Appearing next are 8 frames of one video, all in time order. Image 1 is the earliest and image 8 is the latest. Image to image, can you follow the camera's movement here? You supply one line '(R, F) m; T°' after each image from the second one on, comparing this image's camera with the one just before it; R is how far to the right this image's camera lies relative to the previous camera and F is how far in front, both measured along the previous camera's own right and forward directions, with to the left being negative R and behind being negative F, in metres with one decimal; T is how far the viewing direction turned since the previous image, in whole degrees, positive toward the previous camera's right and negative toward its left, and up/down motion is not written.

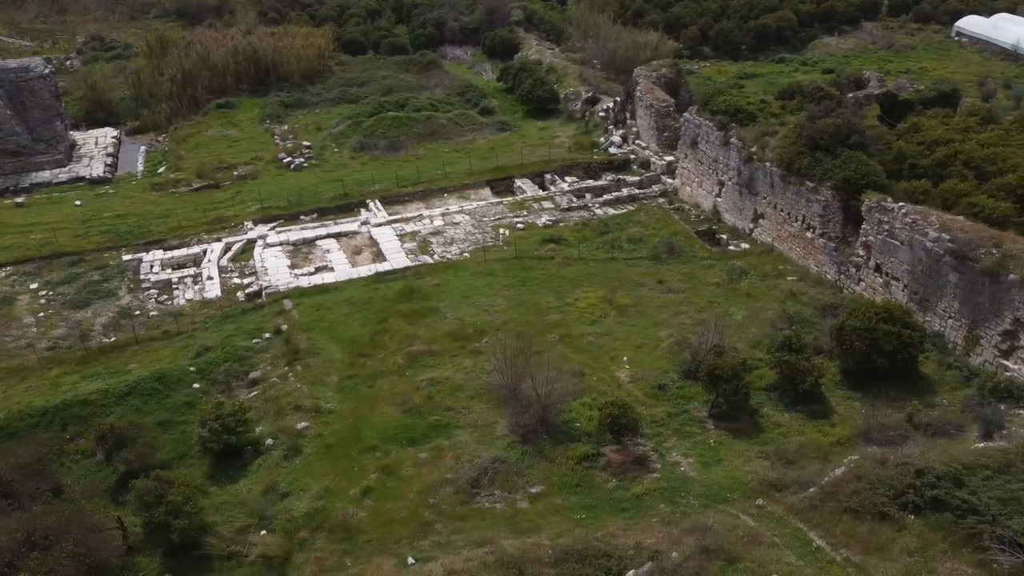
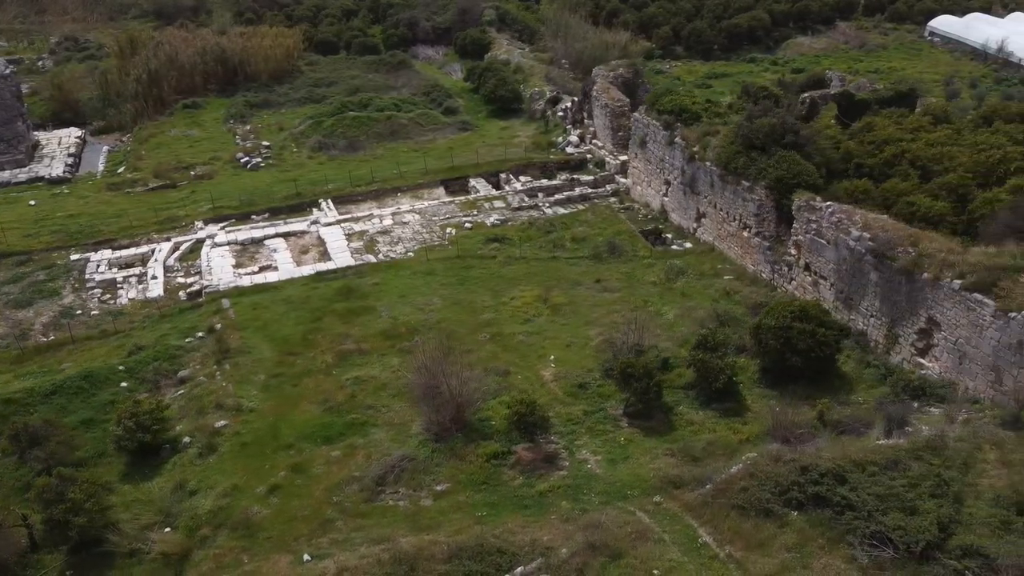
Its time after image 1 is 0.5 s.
(+1.3, -0.1) m; 0°
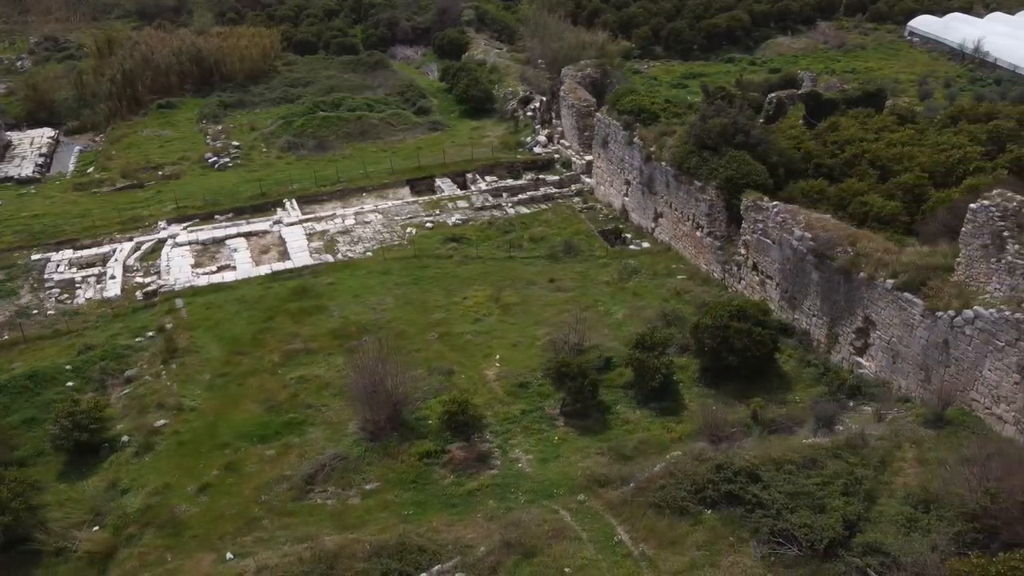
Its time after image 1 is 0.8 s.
(+1.0, 0.0) m; 0°
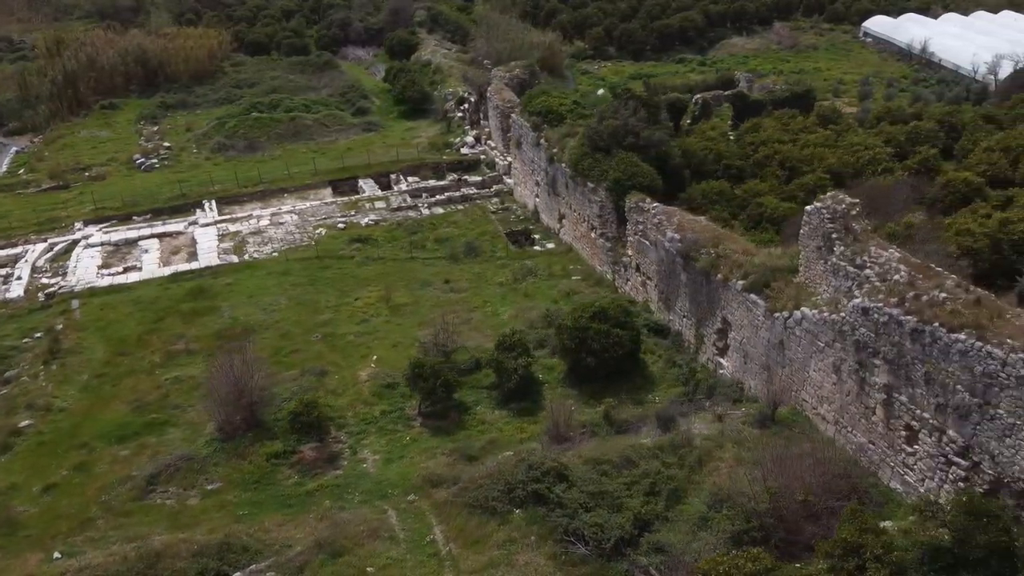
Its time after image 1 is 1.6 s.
(+2.2, -0.1) m; 0°
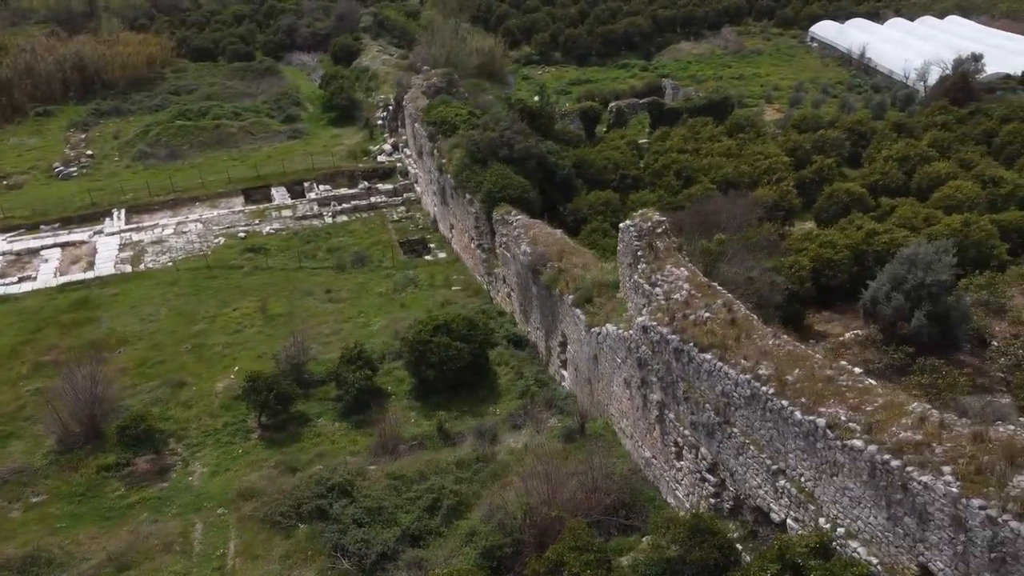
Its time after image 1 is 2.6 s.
(+2.5, -0.2) m; 0°
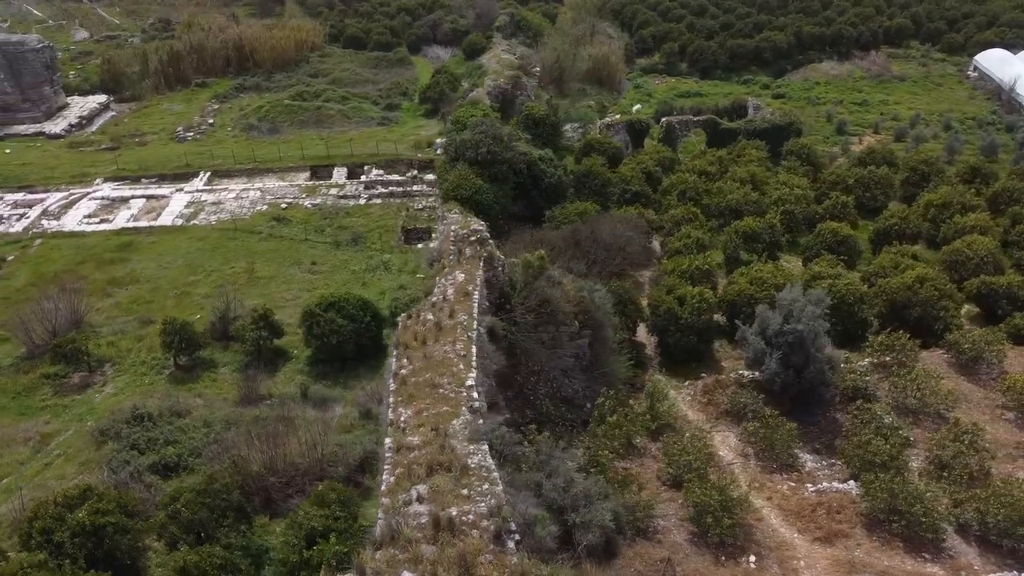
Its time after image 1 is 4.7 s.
(+5.5, -0.2) m; -14°
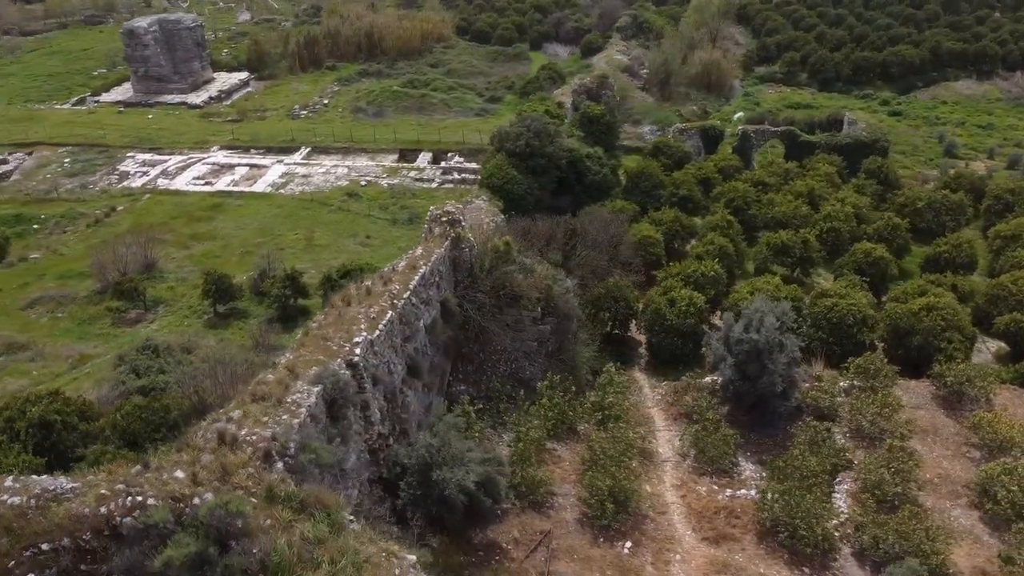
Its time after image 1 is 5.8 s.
(+2.8, -0.5) m; -10°
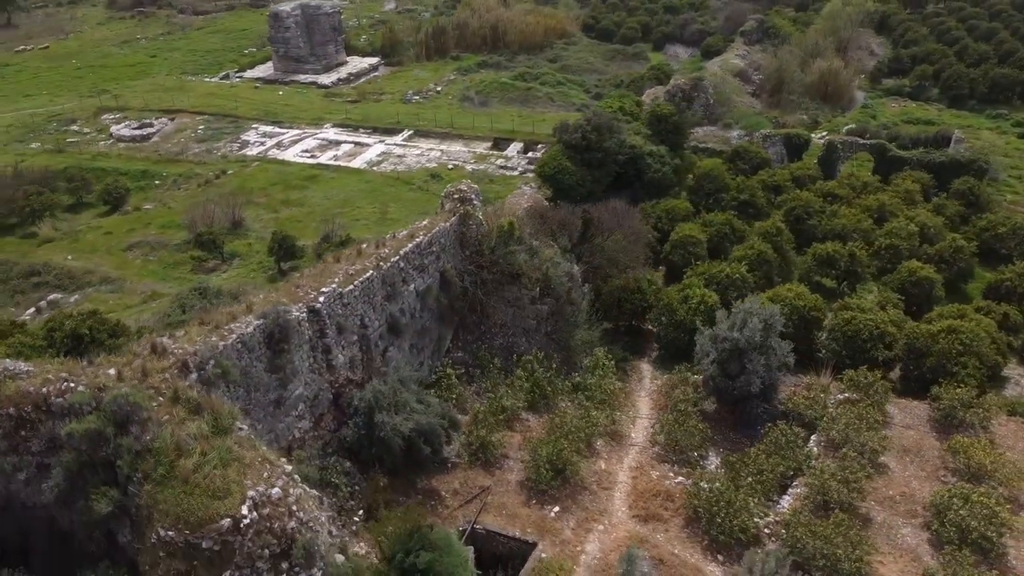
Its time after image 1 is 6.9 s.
(+2.3, -0.6) m; -10°
